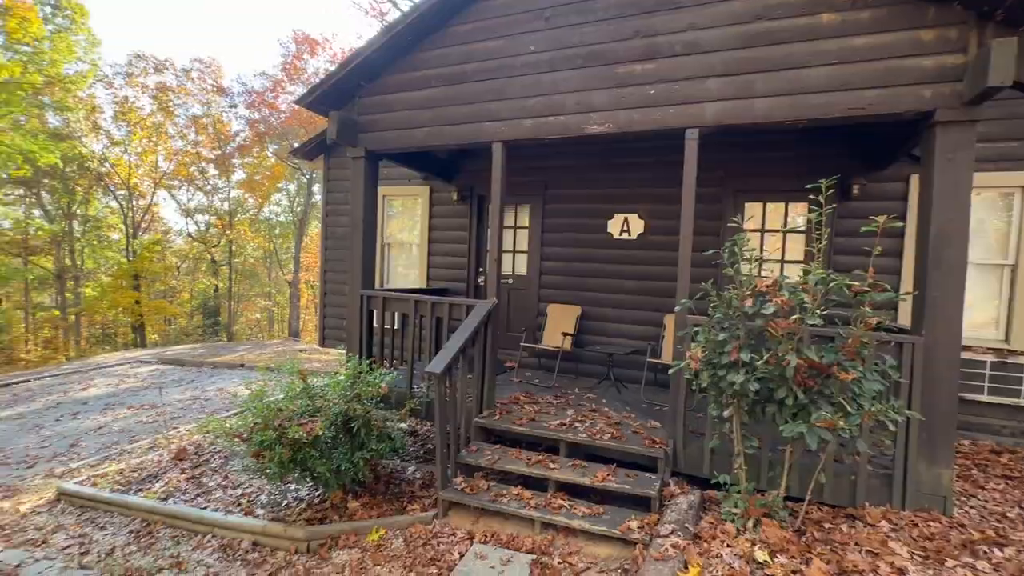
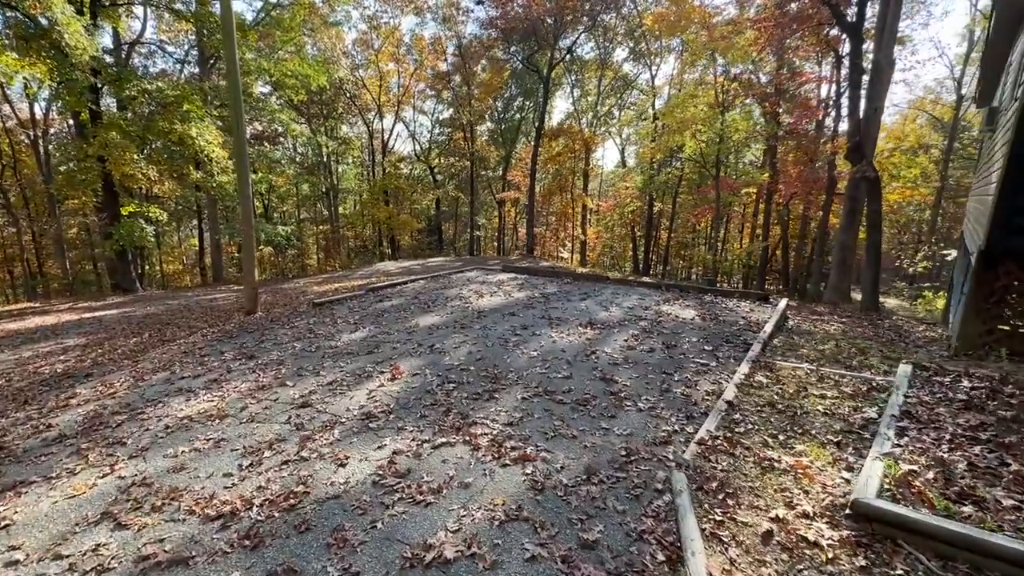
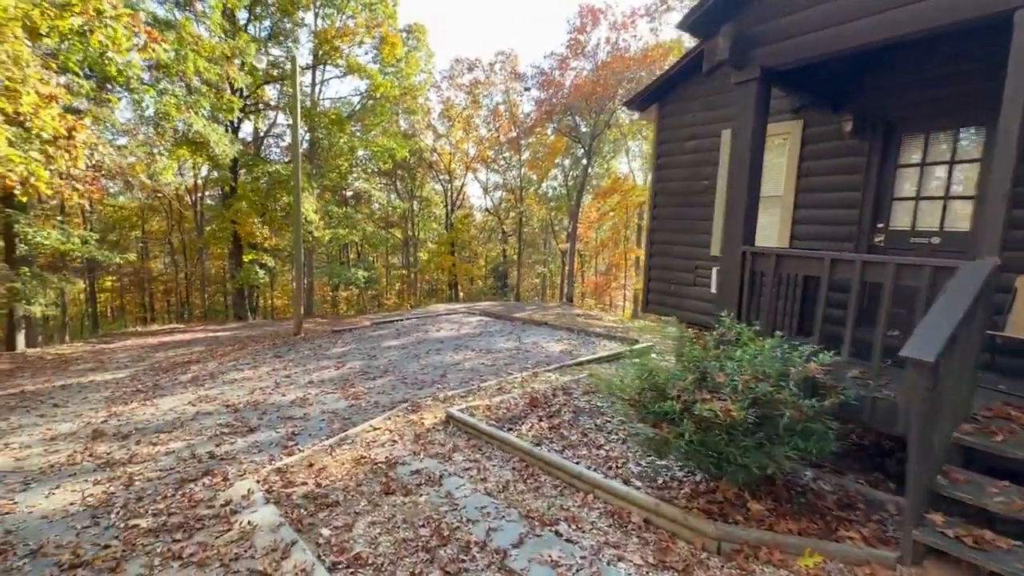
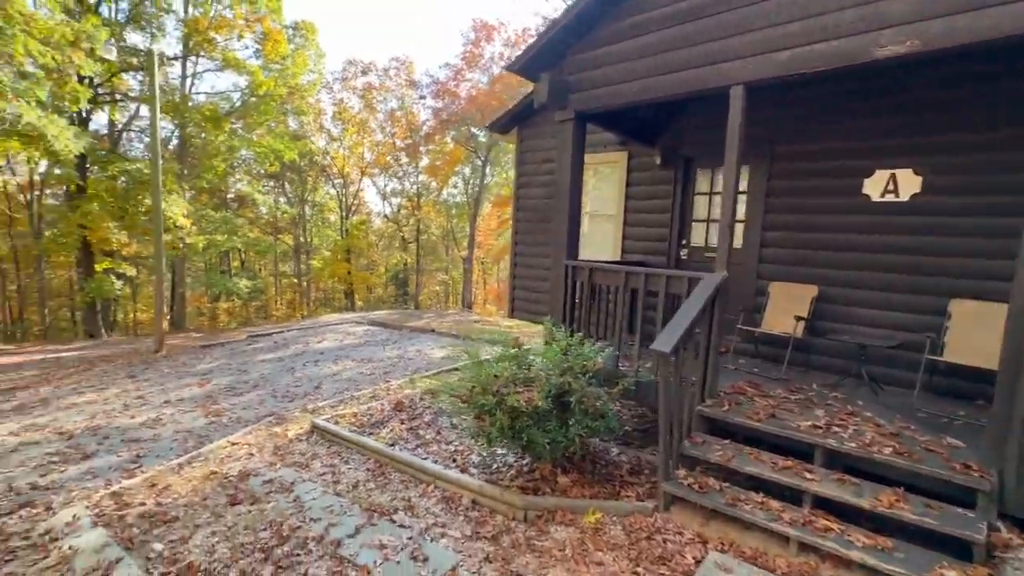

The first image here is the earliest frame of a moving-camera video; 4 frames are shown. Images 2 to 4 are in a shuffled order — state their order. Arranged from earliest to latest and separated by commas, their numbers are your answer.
4, 3, 2
